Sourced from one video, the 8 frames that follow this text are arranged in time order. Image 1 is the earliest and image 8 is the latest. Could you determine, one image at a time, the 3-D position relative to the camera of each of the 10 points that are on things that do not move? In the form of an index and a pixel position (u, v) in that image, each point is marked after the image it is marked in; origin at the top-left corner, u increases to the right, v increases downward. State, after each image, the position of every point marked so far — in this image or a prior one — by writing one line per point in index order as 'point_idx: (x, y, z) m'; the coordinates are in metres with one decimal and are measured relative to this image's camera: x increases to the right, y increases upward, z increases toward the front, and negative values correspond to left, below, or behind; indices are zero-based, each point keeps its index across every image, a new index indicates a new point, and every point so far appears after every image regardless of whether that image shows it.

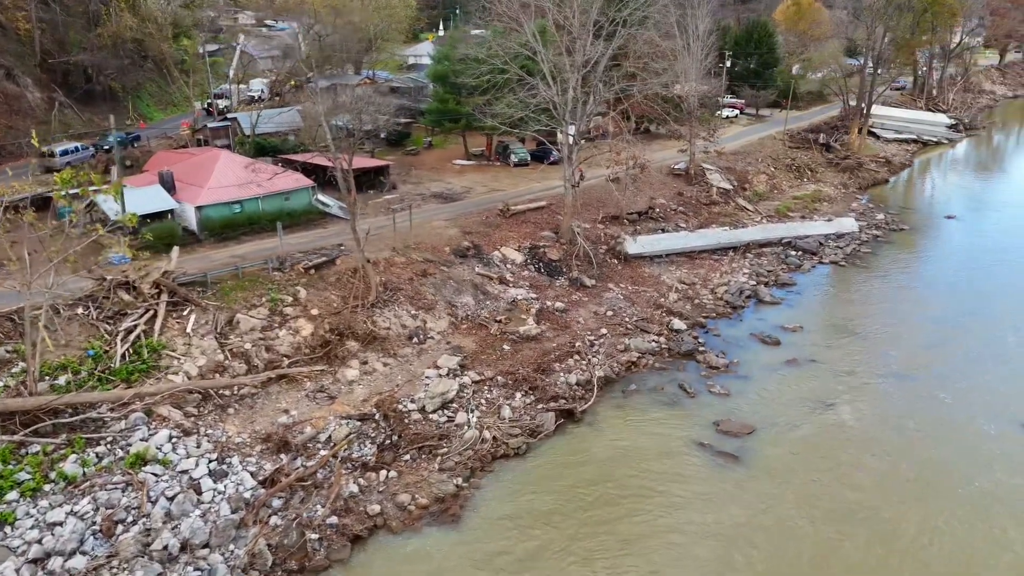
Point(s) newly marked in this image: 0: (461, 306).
0: (-1.4, -0.5, +17.8) m
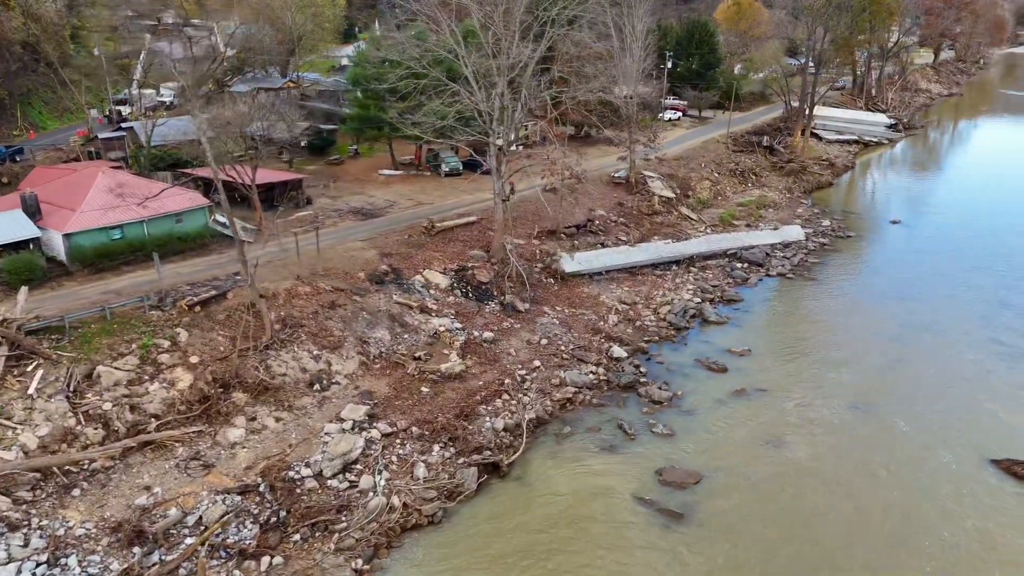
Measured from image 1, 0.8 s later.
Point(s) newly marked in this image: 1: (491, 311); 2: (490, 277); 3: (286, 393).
0: (-3.3, -1.3, +15.7) m
1: (-0.6, -0.6, +18.2) m
2: (-0.6, +0.3, +19.3) m
3: (-4.7, -2.2, +13.7) m
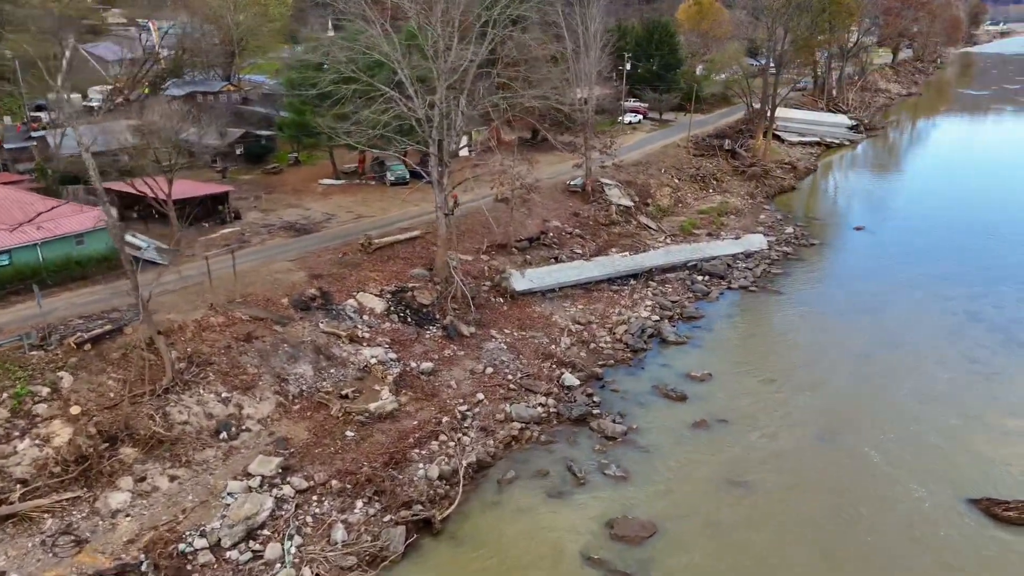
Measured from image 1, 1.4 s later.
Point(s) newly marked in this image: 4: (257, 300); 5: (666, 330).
0: (-4.7, -1.9, +14.1) m
1: (-2.1, -1.2, +16.6) m
2: (-2.2, -0.3, +17.7) m
3: (-5.9, -2.9, +12.0) m
4: (-6.1, -0.3, +15.7) m
5: (+4.4, -1.2, +18.8) m
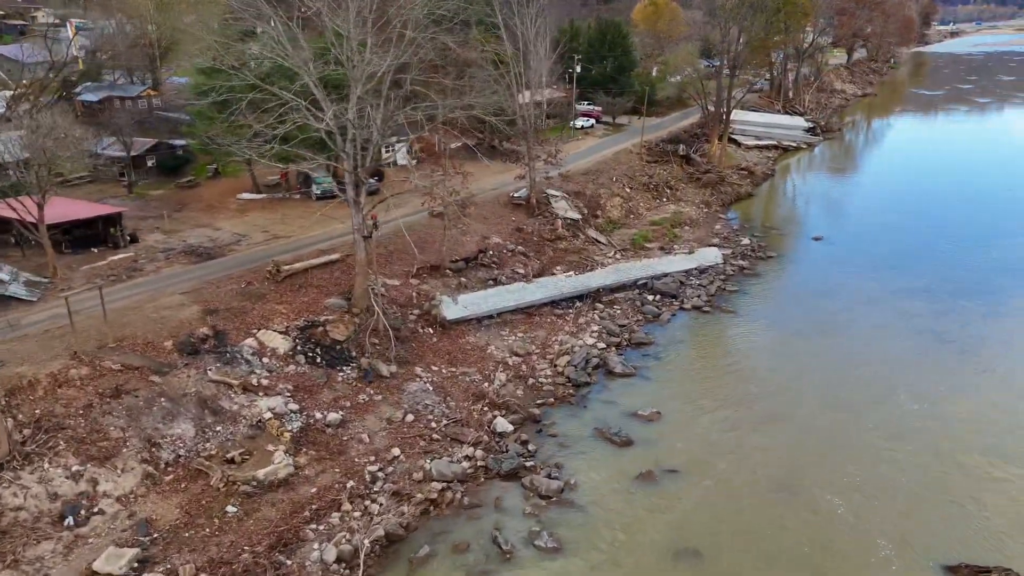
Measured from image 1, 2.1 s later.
0: (-6.2, -2.8, +11.9) m
1: (-3.7, -2.0, +14.6) m
2: (-3.9, -1.1, +15.7) m
3: (-7.4, -3.7, +9.7) m
4: (-7.8, -1.2, +13.5) m
5: (+2.6, -1.9, +17.1) m
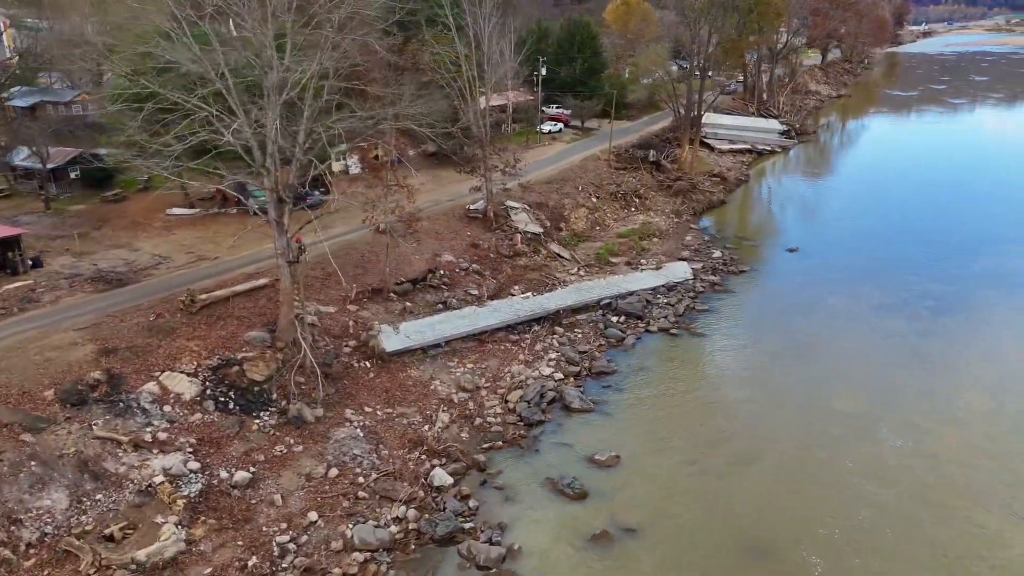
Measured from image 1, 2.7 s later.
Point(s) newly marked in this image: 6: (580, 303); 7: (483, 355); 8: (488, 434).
0: (-7.3, -3.5, +10.1) m
1: (-4.9, -2.7, +12.8) m
2: (-5.1, -1.8, +13.9) m
3: (-8.4, -4.5, +7.9) m
4: (-8.9, -1.9, +11.6) m
5: (+1.4, -2.5, +15.5) m
6: (+2.0, -0.4, +19.5) m
7: (-0.8, -1.7, +16.7) m
8: (-0.5, -3.2, +14.2) m
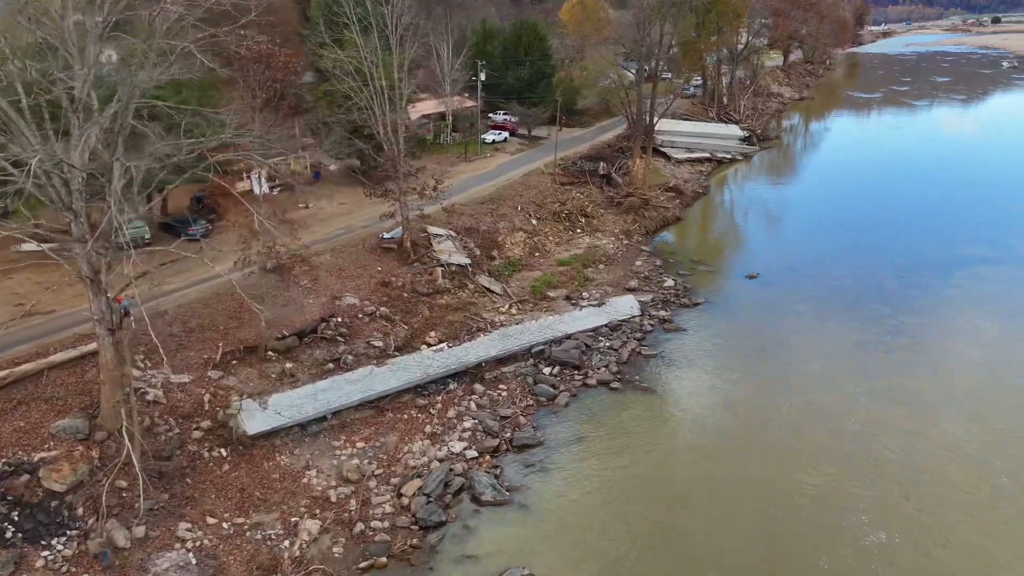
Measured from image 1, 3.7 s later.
0: (-9.0, -4.8, +6.7) m
1: (-6.8, -4.0, +9.5) m
2: (-7.0, -3.1, +10.7) m
3: (-10.0, -5.8, +4.5) m
4: (-10.7, -3.2, +8.2) m
5: (-0.6, -3.7, +12.5) m
6: (-0.1, -1.6, +16.5) m
7: (-2.8, -2.9, +13.6) m
8: (-2.4, -4.4, +11.1) m
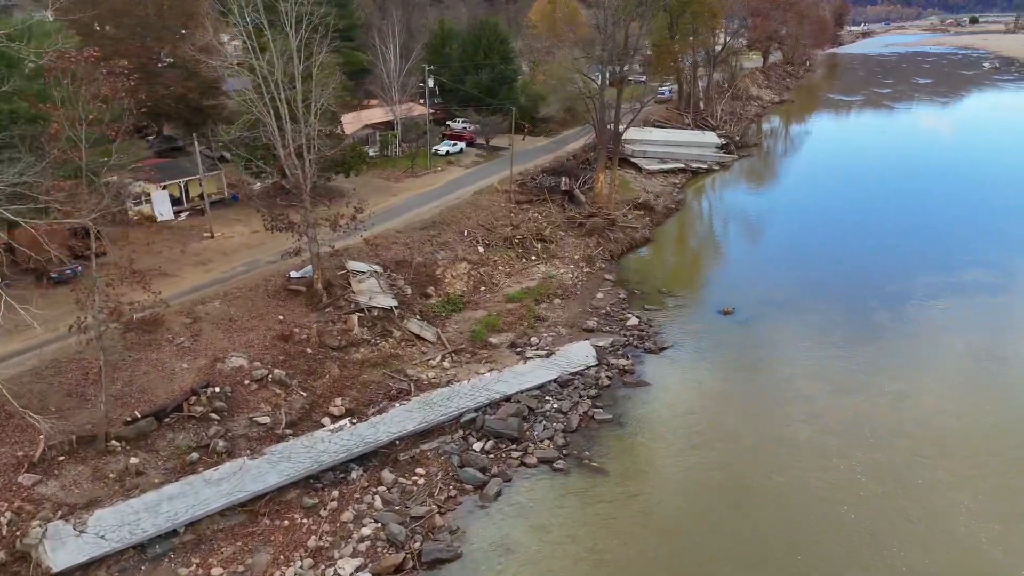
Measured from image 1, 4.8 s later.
0: (-10.3, -6.1, +3.5) m
1: (-8.1, -5.2, +6.4) m
2: (-8.5, -4.3, +7.5) m
3: (-11.2, -7.0, +1.2) m
4: (-12.1, -4.5, +4.9) m
5: (-2.1, -4.8, +9.5) m
6: (-1.7, -2.8, +13.5) m
7: (-4.3, -4.1, +10.6) m
8: (-3.9, -5.6, +8.1) m
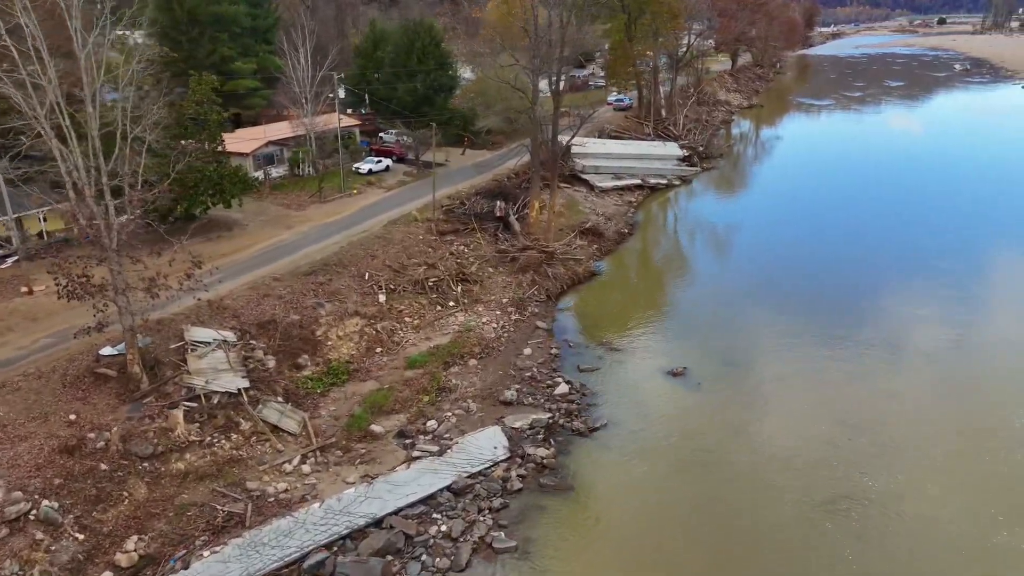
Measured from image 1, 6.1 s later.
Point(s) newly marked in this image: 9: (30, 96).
0: (-12.1, -7.6, -0.5) m
1: (-10.0, -6.8, +2.4) m
2: (-10.4, -5.8, +3.5) m
3: (-12.9, -8.6, -2.8) m
4: (-13.9, -6.1, +0.9) m
5: (-4.0, -6.3, +5.8) m
6: (-3.8, -4.2, +9.7) m
7: (-6.3, -5.6, +6.8) m
8: (-5.8, -7.1, +4.3) m
9: (-8.0, +3.2, +11.3) m
